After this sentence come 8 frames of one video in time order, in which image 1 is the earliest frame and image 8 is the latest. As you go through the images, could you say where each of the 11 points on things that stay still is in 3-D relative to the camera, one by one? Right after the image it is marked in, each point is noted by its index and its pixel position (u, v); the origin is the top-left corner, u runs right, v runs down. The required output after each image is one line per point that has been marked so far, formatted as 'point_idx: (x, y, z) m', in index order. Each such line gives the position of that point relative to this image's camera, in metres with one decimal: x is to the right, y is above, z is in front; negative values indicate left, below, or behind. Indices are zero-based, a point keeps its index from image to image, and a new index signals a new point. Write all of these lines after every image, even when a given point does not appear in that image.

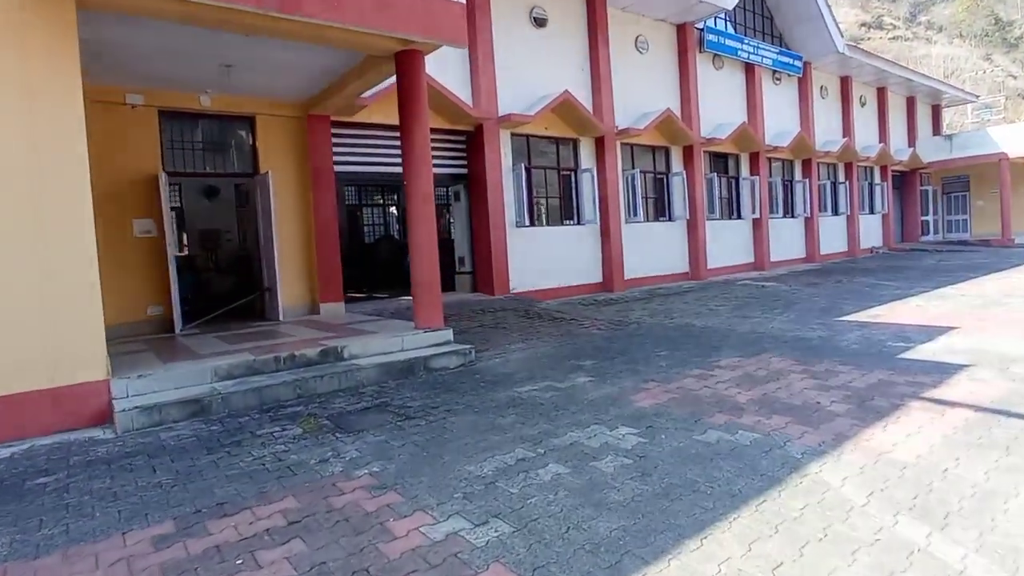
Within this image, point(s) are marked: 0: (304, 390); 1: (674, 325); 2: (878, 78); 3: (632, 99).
0: (-1.7, -0.9, +5.1) m
1: (+2.1, -0.5, +7.8) m
2: (+10.8, +6.1, +18.5) m
3: (+2.5, +3.8, +12.5) m
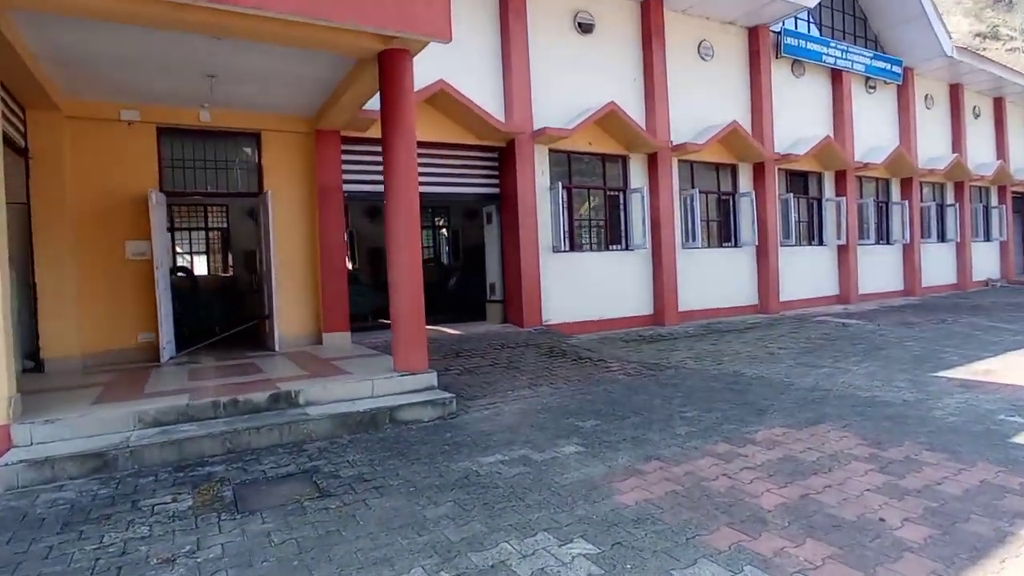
0: (-1.9, -1.1, +4.3) m
1: (+2.2, -0.9, +6.4) m
2: (+12.5, +5.1, +16.2) m
3: (+3.4, +3.2, +11.2) m
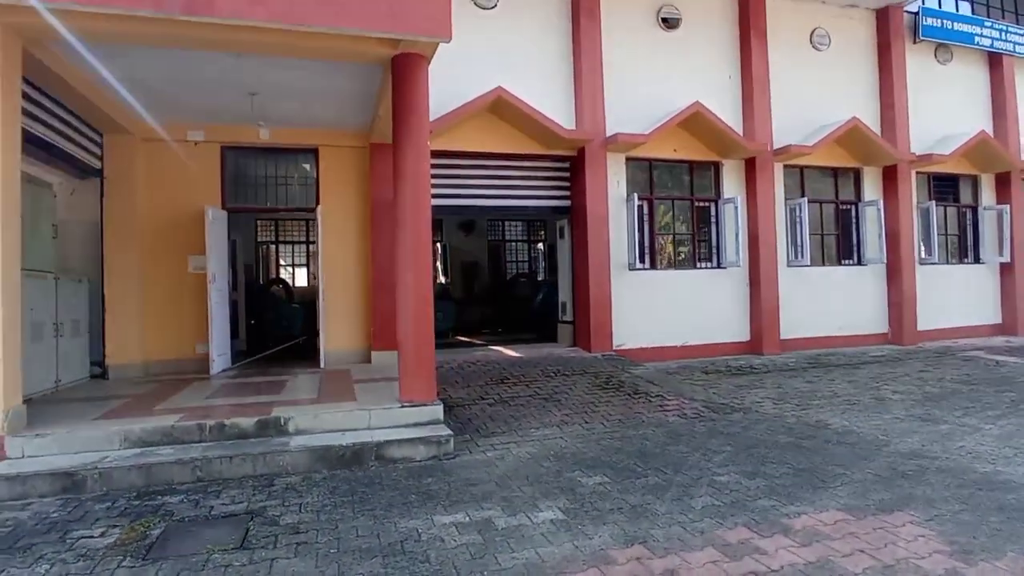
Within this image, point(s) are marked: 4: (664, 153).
0: (-2.0, -1.2, +4.1) m
1: (+2.5, -1.2, +5.3) m
2: (+14.7, +4.4, +12.7) m
3: (+4.7, +2.8, +9.8) m
4: (+2.3, +2.0, +9.1) m
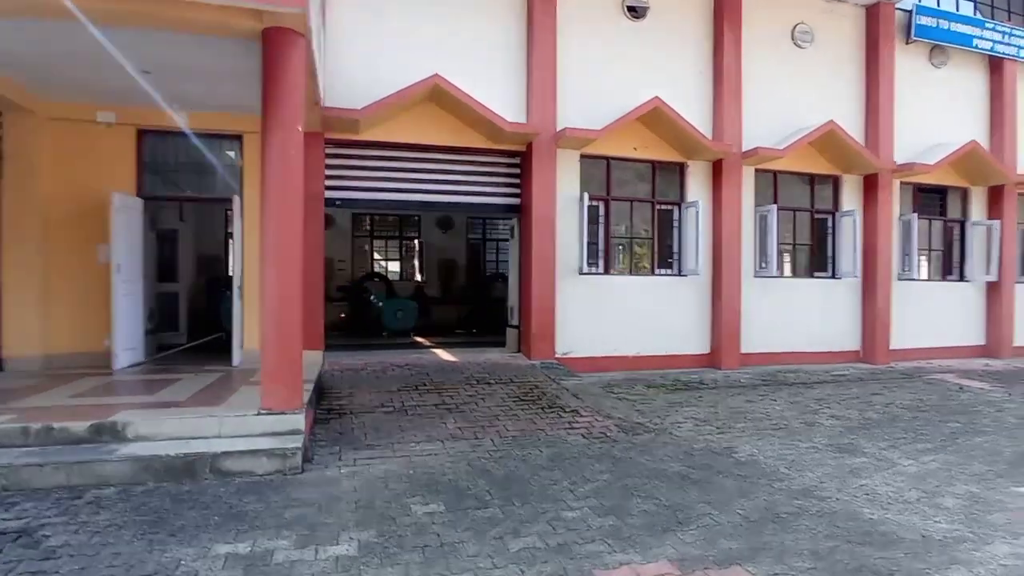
0: (-3.0, -1.2, +3.7) m
1: (+1.5, -1.3, +4.8) m
2: (+14.1, +3.9, +11.8) m
3: (+4.0, +2.6, +9.2) m
4: (+1.6, +1.9, +8.6) m
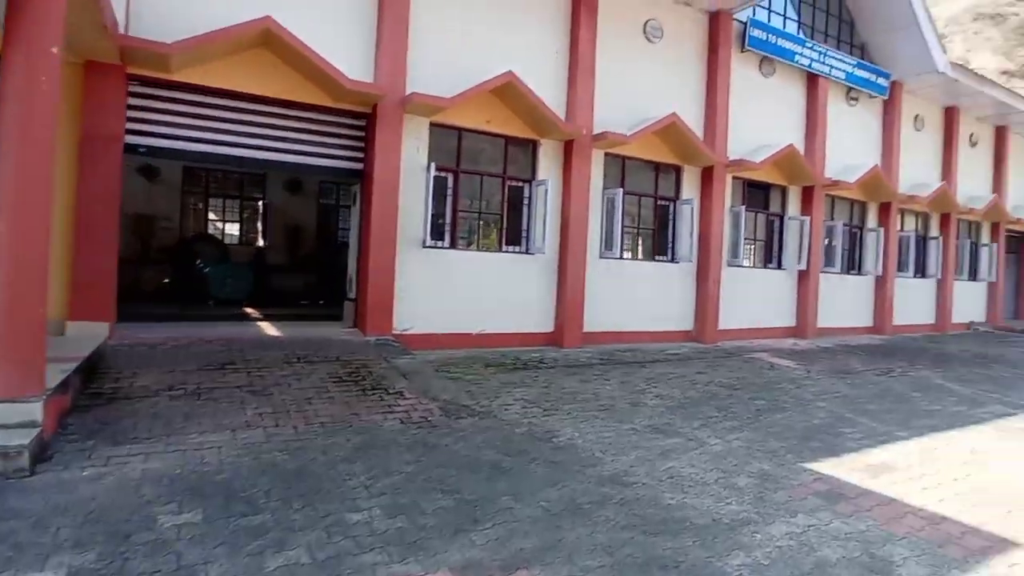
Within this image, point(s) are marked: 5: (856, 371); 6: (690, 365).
0: (-4.1, -0.9, +2.6) m
1: (+0.1, -1.1, +4.6) m
2: (+11.2, +4.0, +13.9) m
3: (+1.8, +2.9, +9.3) m
4: (-0.5, +2.3, +8.2) m
5: (+4.4, -1.1, +7.8) m
6: (+2.2, -1.0, +7.6) m
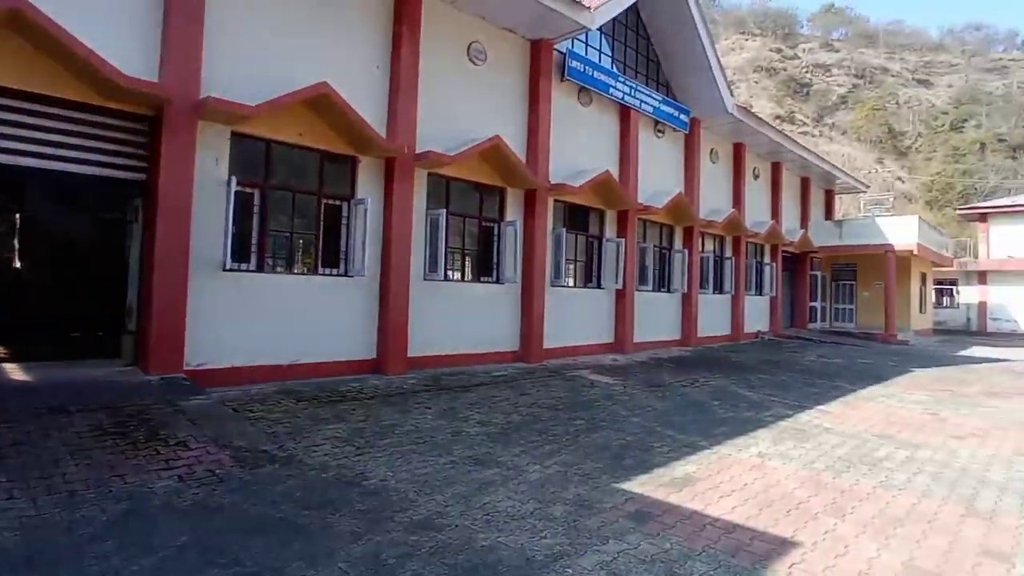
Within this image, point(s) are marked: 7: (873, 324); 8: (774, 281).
0: (-4.8, -1.1, +1.1) m
1: (-1.2, -1.3, +4.1) m
2: (+7.0, +3.6, +16.2) m
3: (-0.9, +2.6, +9.2) m
4: (-2.8, +1.9, +7.6) m
5: (+2.1, -1.3, +8.4) m
6: (+0.1, -1.2, +7.6) m
7: (+11.4, -1.1, +19.2) m
8: (+7.1, +0.2, +16.6) m
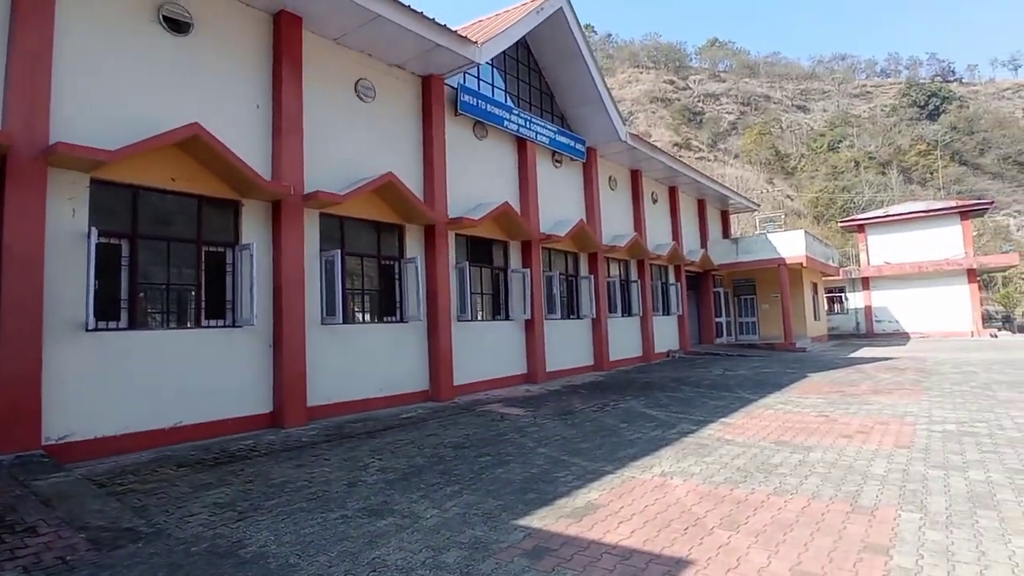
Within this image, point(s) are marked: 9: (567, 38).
0: (-5.0, -1.5, +0.3) m
1: (-1.9, -1.6, +3.7) m
2: (+4.4, +3.1, +17.0) m
3: (-2.5, +2.0, +9.0) m
4: (-4.1, +1.3, +7.1) m
5: (+0.9, -1.7, +8.4) m
6: (-1.1, -1.7, +7.4) m
7: (+8.7, -1.5, +20.3) m
8: (+4.7, -0.3, +17.2) m
9: (+1.1, +5.1, +12.4) m
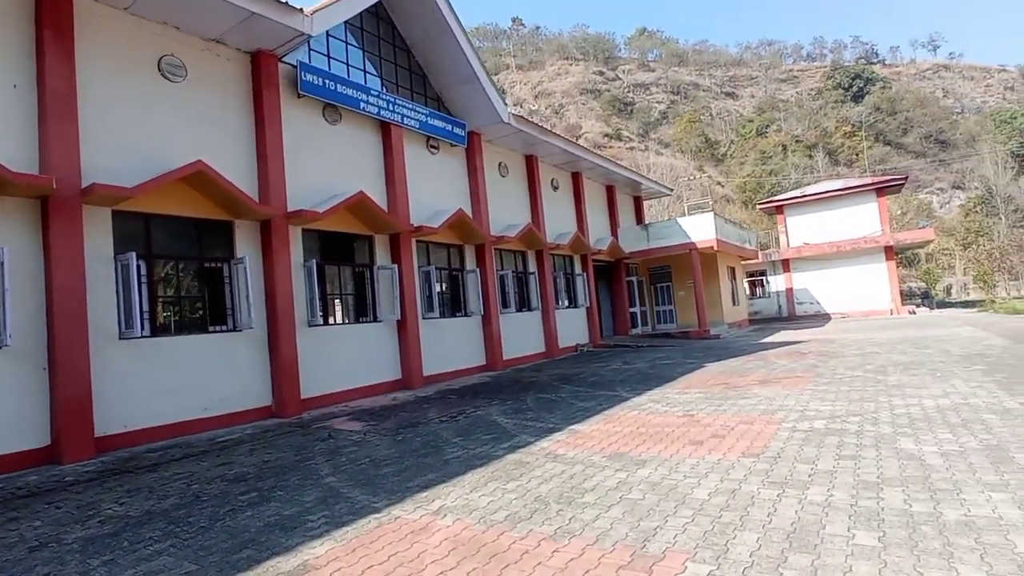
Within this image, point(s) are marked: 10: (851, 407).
0: (-6.4, -1.7, -1.2) m
1: (-3.5, -1.7, +2.5) m
2: (+1.5, +3.4, +16.1) m
3: (-4.6, +1.9, +7.7) m
4: (-6.1, +1.1, +5.7) m
5: (-1.0, -1.6, +7.3) m
6: (-2.9, -1.7, +6.2) m
7: (+5.8, -1.1, +19.8) m
8: (+2.0, -0.1, +16.4) m
9: (-1.5, +5.2, +11.3) m
10: (+3.5, -1.2, +6.3) m
